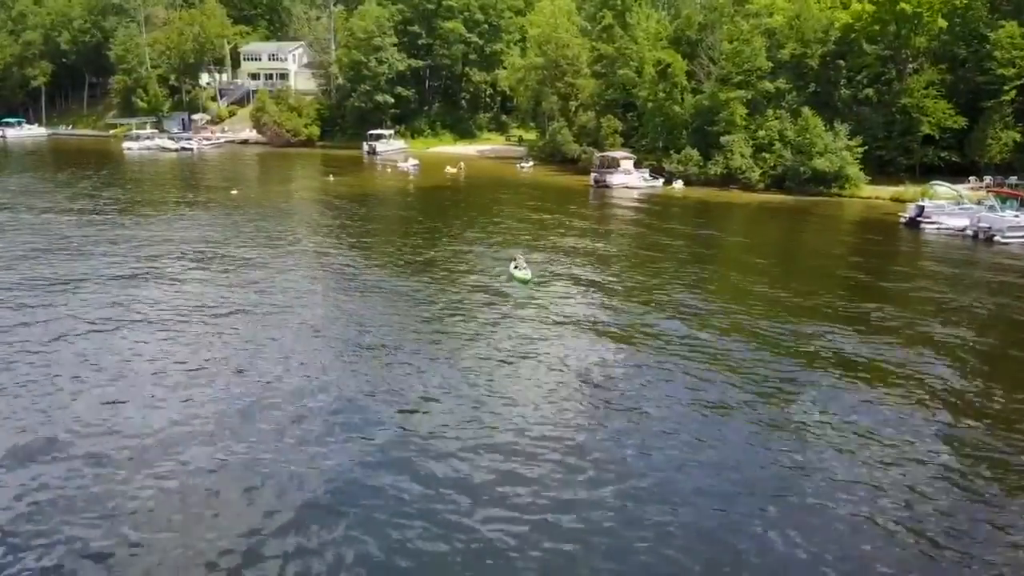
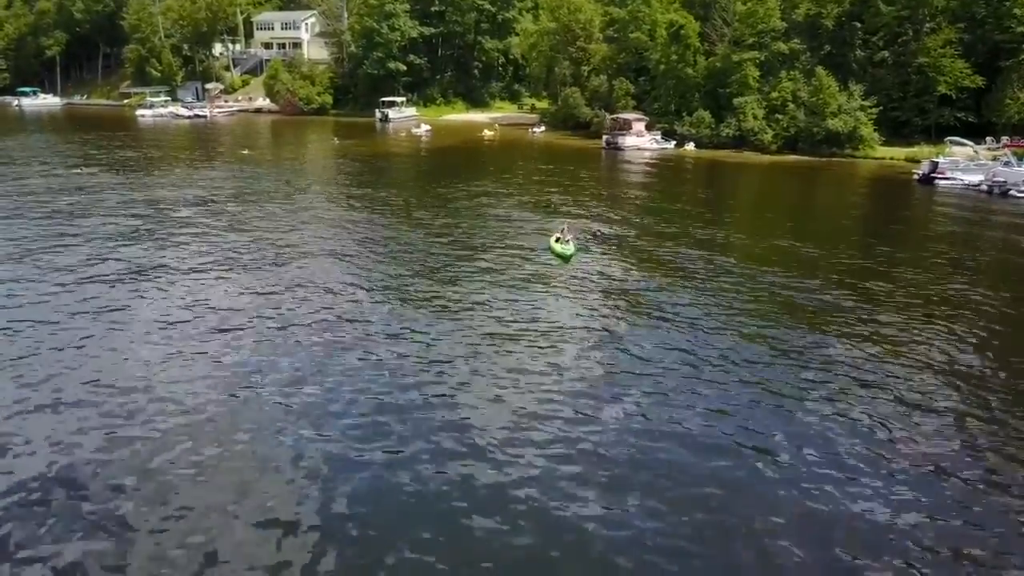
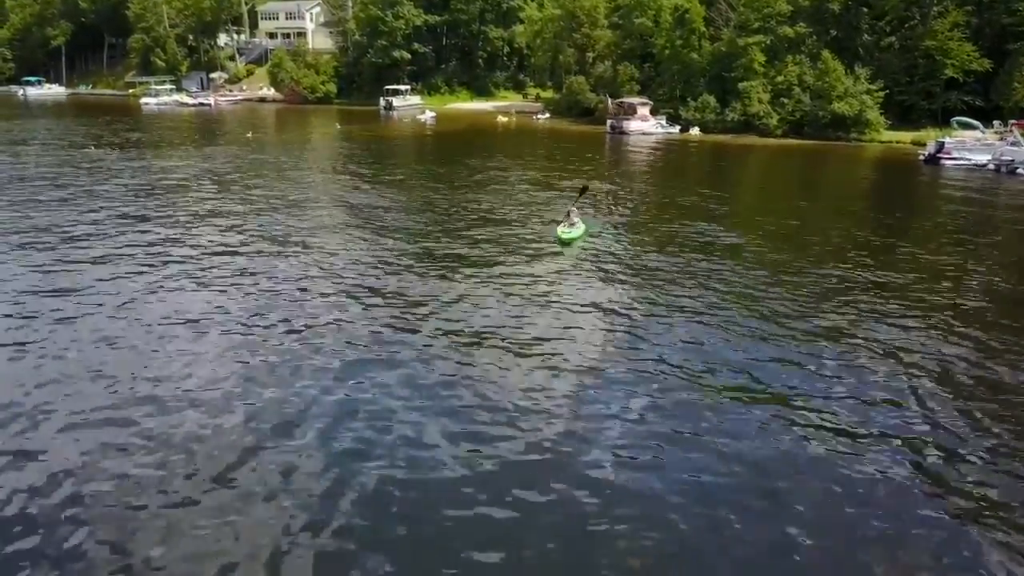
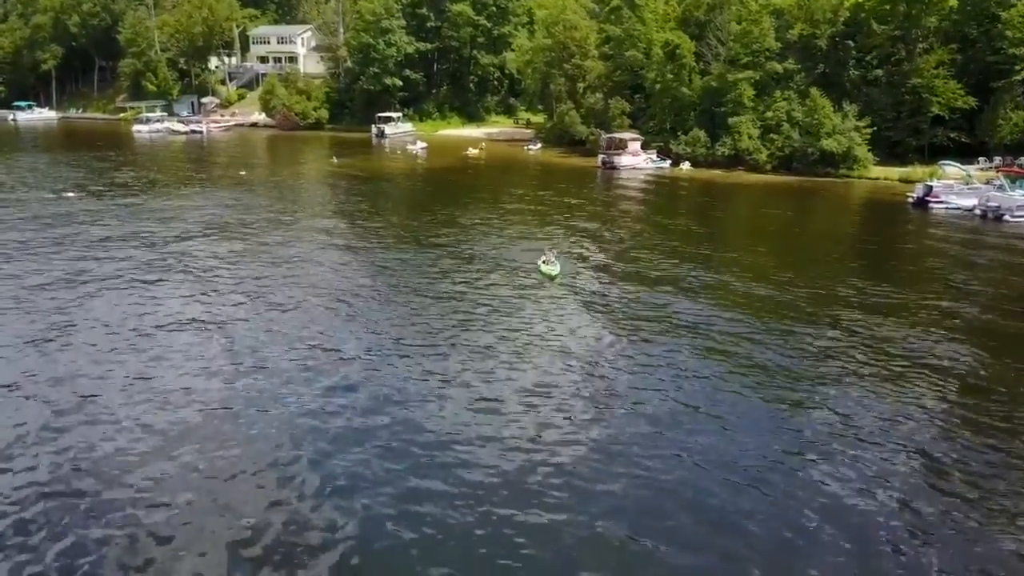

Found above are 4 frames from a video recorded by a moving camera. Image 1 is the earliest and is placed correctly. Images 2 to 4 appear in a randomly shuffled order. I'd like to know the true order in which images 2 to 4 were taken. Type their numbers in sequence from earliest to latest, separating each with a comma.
4, 2, 3
